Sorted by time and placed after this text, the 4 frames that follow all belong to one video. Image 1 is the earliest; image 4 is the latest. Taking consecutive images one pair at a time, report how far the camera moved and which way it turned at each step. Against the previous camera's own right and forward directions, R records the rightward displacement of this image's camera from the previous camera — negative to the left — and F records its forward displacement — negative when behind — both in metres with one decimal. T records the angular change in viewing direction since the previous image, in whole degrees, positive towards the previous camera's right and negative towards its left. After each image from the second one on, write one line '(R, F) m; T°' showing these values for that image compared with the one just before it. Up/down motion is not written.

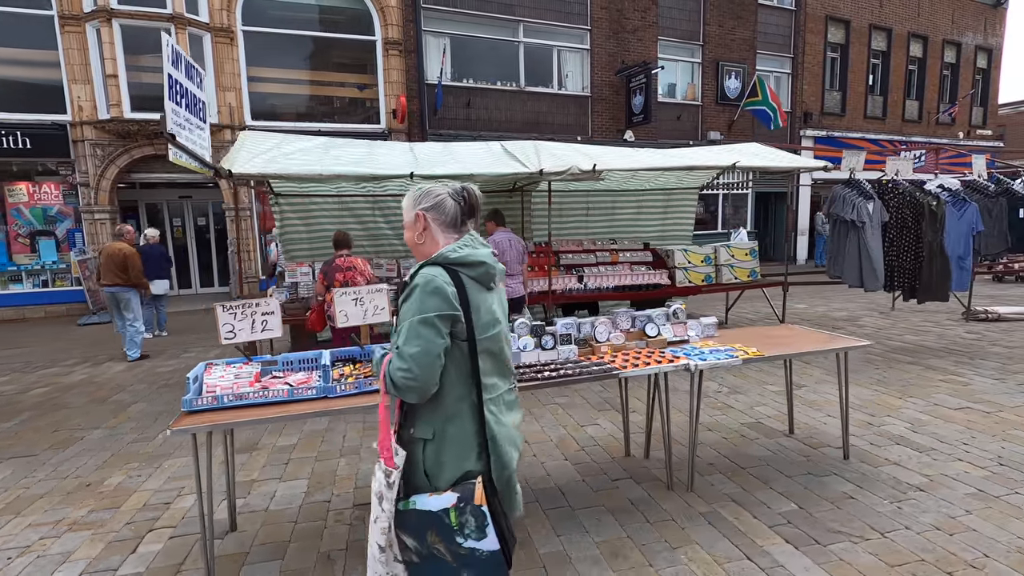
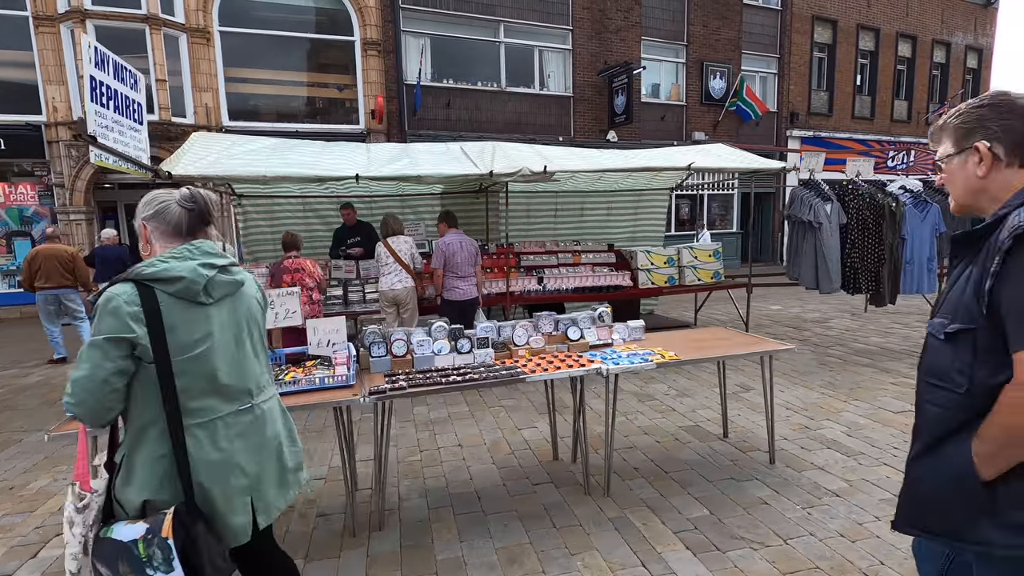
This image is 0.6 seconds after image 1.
(+0.5, 0.0) m; 0°
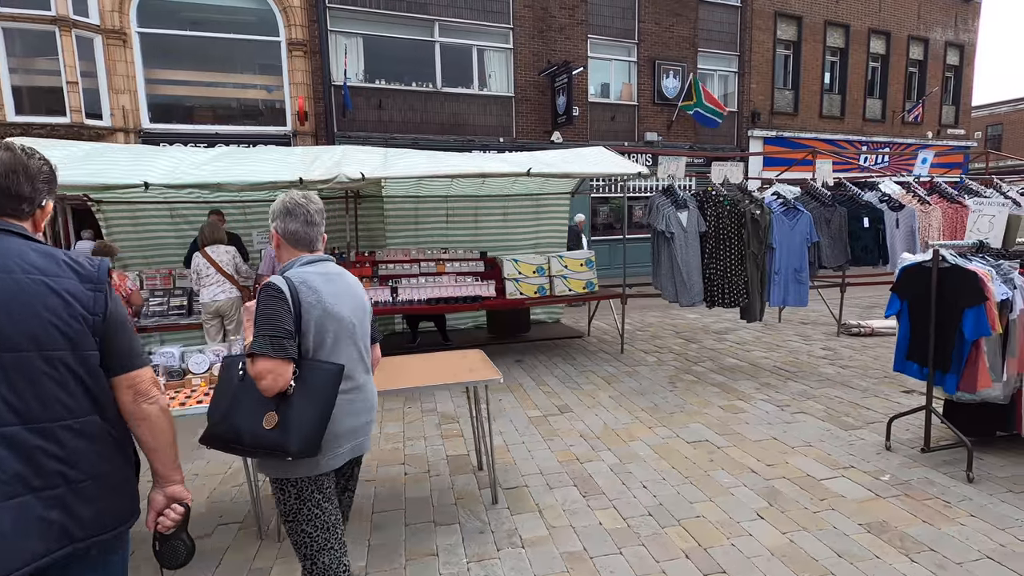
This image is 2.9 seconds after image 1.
(+1.8, +0.3) m; -1°
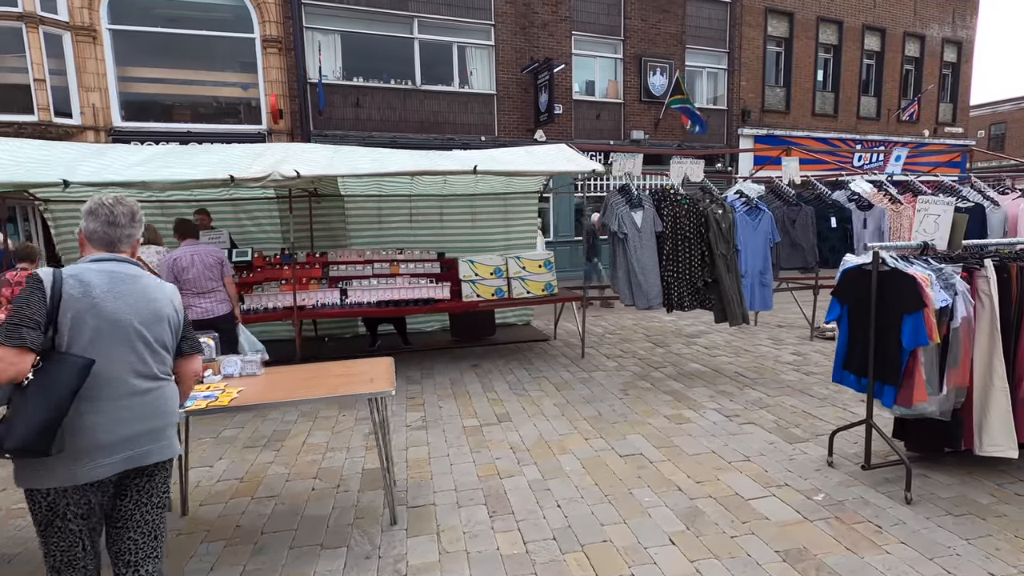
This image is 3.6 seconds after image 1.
(+0.6, +0.2) m; 0°
